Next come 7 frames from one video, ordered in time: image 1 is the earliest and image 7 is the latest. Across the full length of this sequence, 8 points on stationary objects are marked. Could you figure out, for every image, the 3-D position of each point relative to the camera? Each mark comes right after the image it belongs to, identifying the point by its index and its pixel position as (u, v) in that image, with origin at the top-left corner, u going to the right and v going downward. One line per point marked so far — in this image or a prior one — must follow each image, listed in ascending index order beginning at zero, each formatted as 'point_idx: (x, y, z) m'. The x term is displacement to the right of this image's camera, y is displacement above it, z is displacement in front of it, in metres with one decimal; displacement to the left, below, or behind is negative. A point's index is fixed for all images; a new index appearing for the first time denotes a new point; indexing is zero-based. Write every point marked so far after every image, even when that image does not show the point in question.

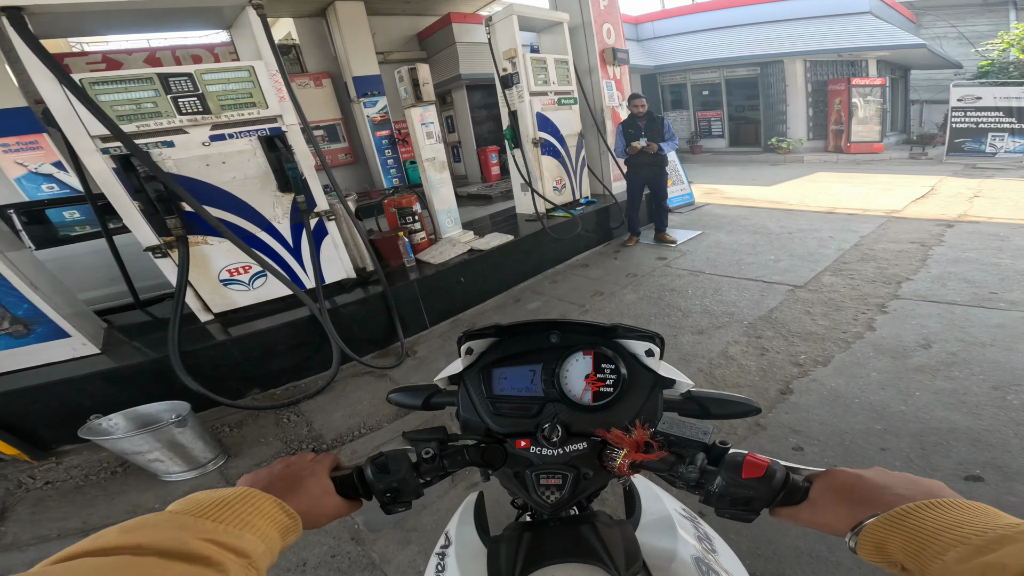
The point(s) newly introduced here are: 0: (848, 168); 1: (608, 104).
0: (+6.4, +2.2, +8.8) m
1: (+1.1, +2.0, +4.8) m
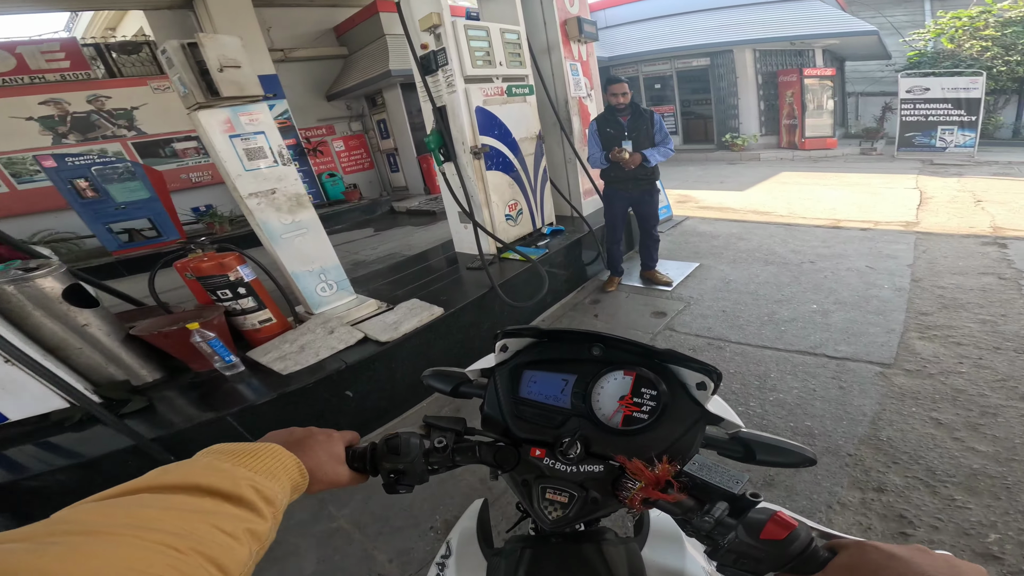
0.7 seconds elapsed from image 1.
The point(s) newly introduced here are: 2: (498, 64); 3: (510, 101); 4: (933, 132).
0: (+5.2, +2.2, +8.3) m
1: (+0.5, +1.6, +3.7) m
2: (-0.2, +1.5, +2.9) m
3: (-0.1, +1.5, +3.1) m
4: (+7.5, +2.8, +8.2) m
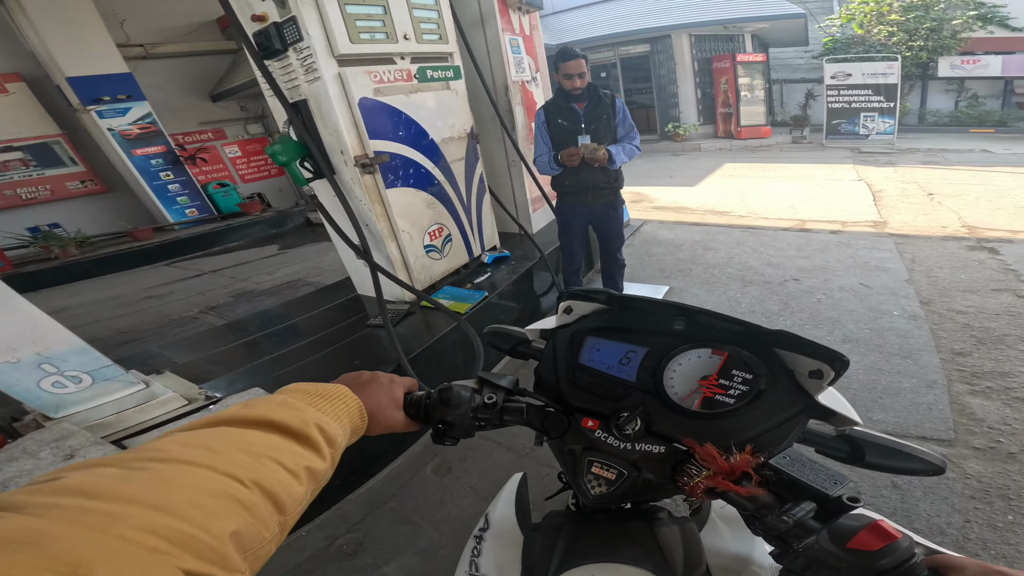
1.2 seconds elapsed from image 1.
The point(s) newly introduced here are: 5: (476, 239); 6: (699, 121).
0: (+4.1, +2.3, +8.2) m
1: (0.0, +1.4, +3.1) m
2: (-0.6, +1.2, +2.2) m
3: (-0.5, +1.2, +2.3) m
4: (+6.2, +3.1, +8.4) m
5: (-0.3, +0.2, +2.8) m
6: (+4.3, +3.8, +10.5) m
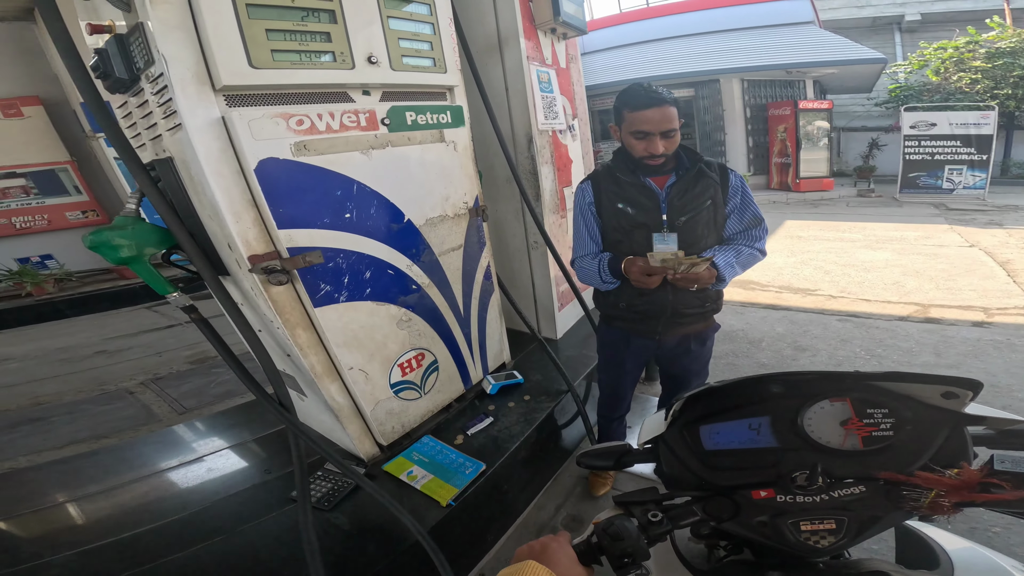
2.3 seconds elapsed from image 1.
0: (+4.5, +1.2, +7.3) m
1: (+0.2, +0.8, +2.4) m
2: (-0.5, +0.8, +1.5) m
3: (-0.4, +0.8, +1.7) m
4: (+6.7, +1.9, +7.4) m
5: (-0.2, -0.3, +2.1) m
6: (+4.9, +2.4, +9.8) m
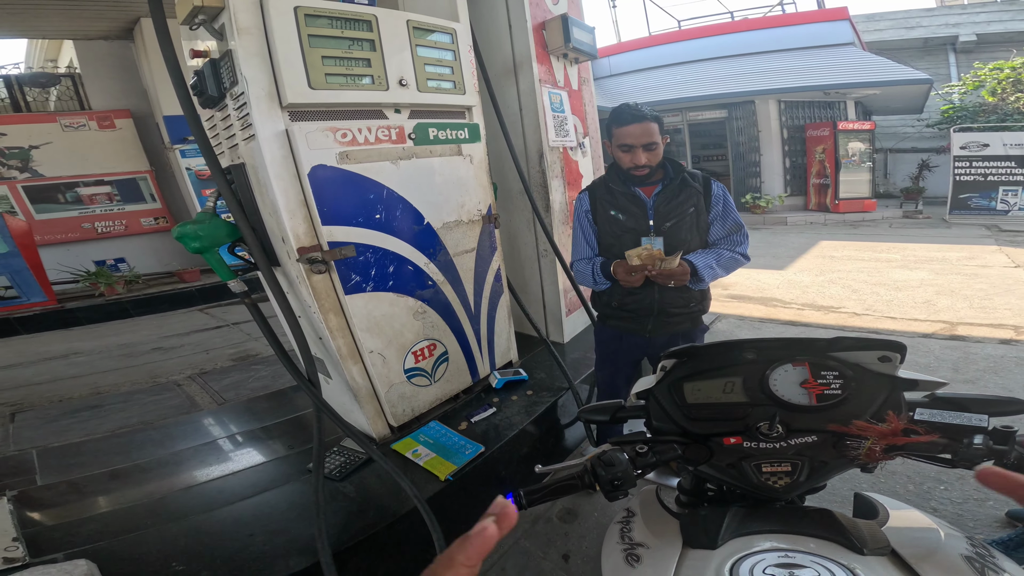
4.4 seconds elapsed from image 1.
0: (+5.0, +0.9, +7.1) m
1: (+0.3, +0.8, +2.5) m
2: (-0.5, +0.8, +1.7) m
3: (-0.3, +0.8, +1.9) m
4: (+7.3, +1.5, +7.1) m
5: (-0.1, -0.3, +2.2) m
6: (+5.7, +2.0, +9.6) m
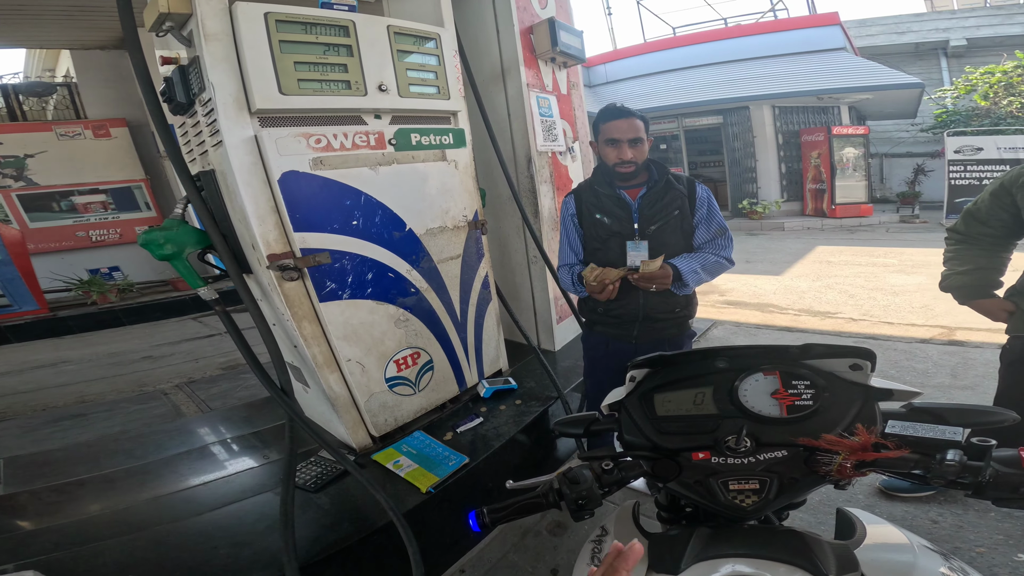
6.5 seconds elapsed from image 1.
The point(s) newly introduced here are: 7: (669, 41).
0: (+5.0, +0.8, +7.1) m
1: (+0.2, +0.8, +2.5) m
2: (-0.5, +0.8, +1.7) m
3: (-0.4, +0.7, +1.8) m
4: (+7.2, +1.4, +7.1) m
5: (-0.2, -0.4, +2.2) m
6: (+5.6, +1.9, +9.6) m
7: (+3.7, +5.7, +10.7) m
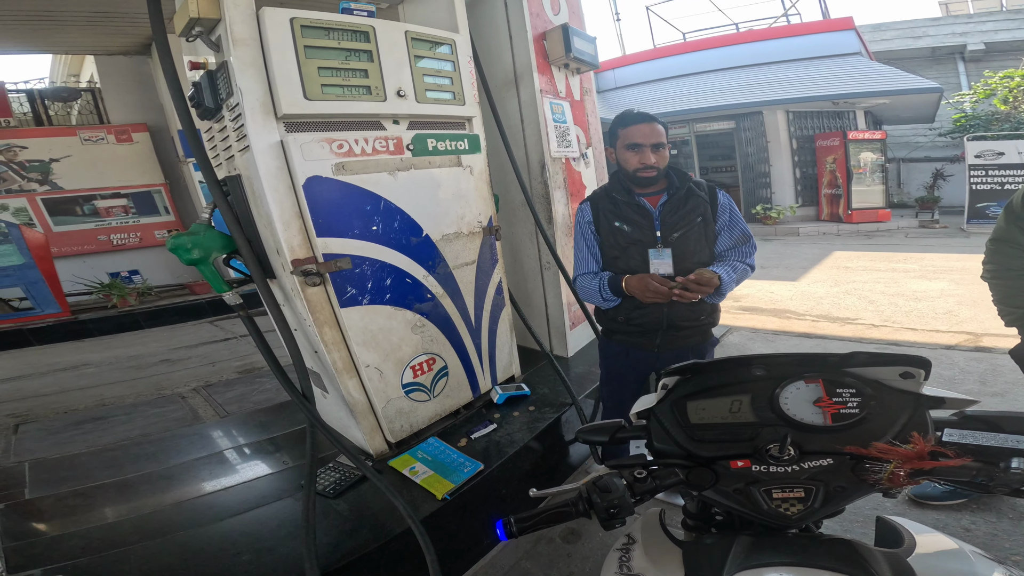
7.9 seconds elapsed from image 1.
0: (+5.1, +0.7, +7.0) m
1: (+0.3, +0.7, +2.5) m
2: (-0.5, +0.8, +1.7) m
3: (-0.3, +0.7, +1.9) m
4: (+7.4, +1.3, +6.9) m
5: (-0.1, -0.4, +2.2) m
6: (+5.8, +1.7, +9.5) m
7: (+3.9, +5.5, +10.7) m
